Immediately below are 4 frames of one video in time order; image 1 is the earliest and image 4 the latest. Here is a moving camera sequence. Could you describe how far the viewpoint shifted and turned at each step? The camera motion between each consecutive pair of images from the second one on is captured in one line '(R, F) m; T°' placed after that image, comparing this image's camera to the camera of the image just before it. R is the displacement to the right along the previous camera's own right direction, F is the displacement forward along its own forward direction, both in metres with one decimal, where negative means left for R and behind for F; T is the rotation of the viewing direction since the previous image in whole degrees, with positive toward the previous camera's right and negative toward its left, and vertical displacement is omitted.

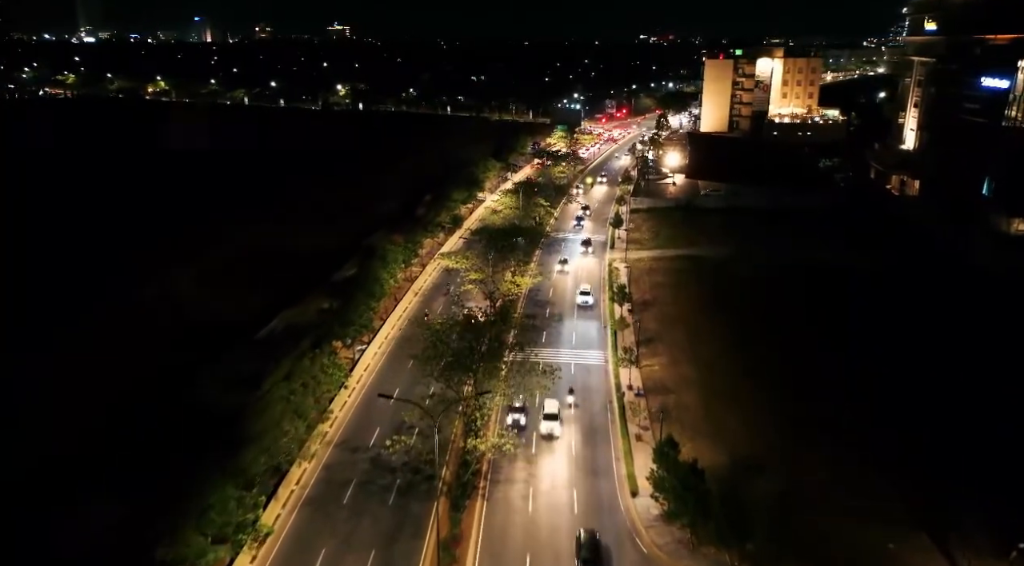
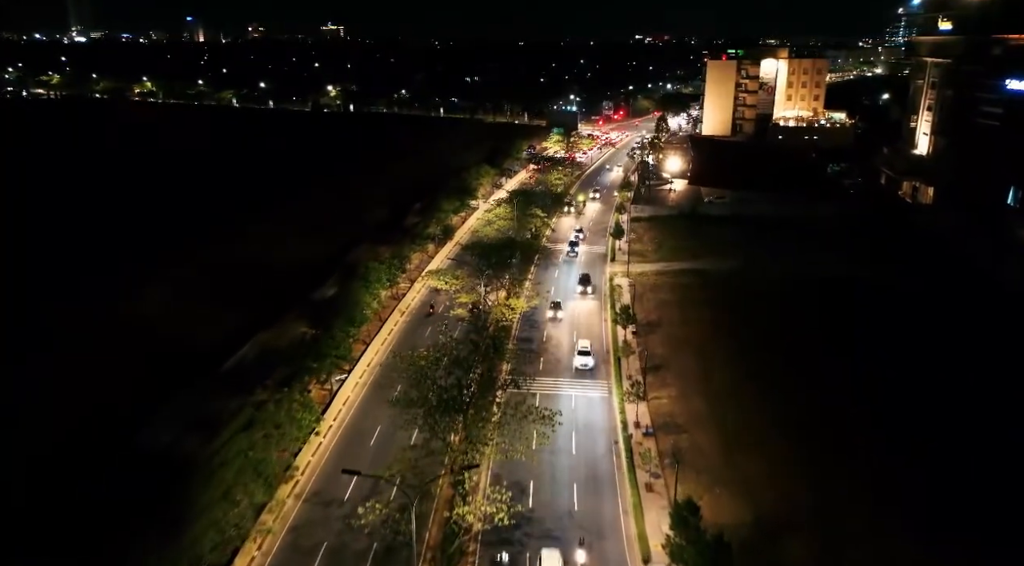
(0.0, +2.7) m; 0°
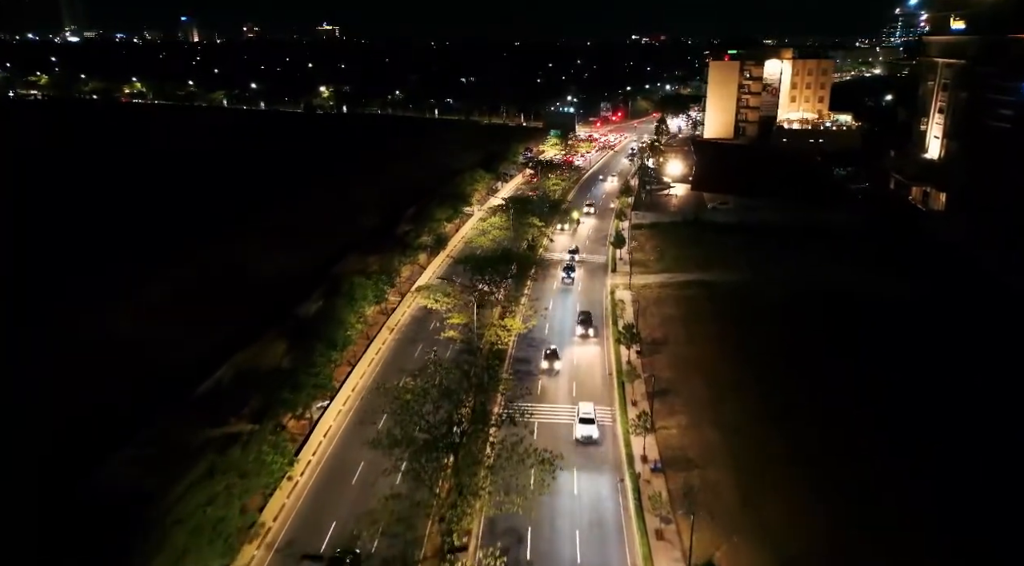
(0.0, +2.0) m; 0°
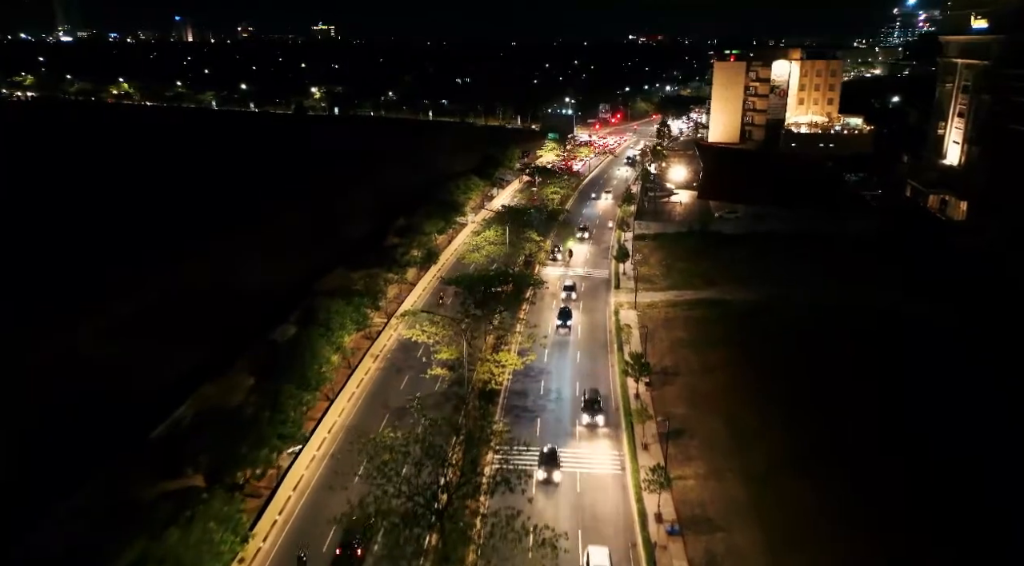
(0.0, +2.8) m; 0°
